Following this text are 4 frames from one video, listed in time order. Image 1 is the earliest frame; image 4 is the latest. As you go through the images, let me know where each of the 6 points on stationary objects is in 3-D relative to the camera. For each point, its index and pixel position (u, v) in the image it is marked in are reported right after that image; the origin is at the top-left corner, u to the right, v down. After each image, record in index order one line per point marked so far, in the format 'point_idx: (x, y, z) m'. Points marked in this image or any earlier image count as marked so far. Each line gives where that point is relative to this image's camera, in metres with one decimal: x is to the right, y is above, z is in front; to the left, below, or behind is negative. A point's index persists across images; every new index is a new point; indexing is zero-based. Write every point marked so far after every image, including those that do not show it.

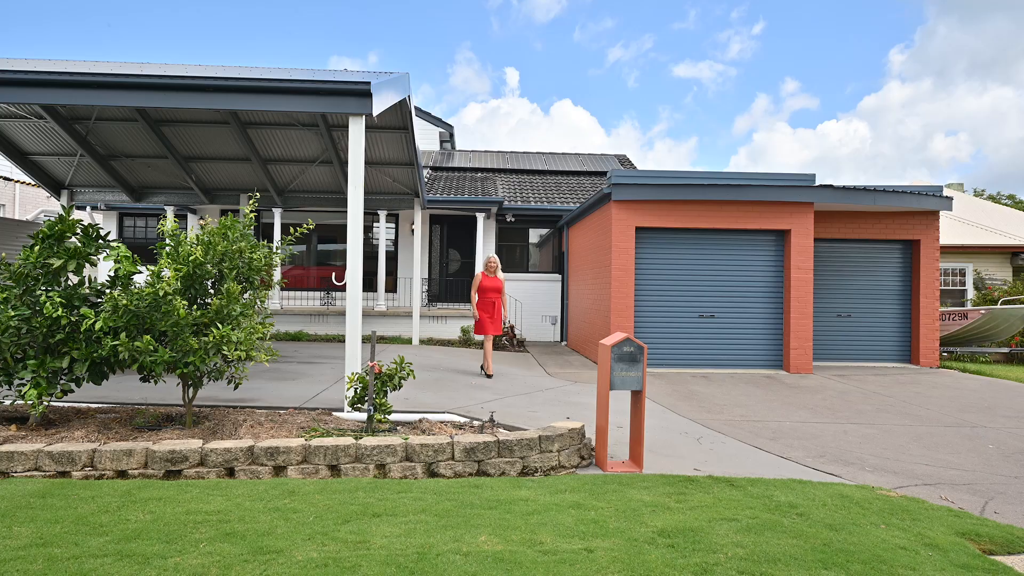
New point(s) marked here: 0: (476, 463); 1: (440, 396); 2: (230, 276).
0: (-0.2, -1.1, +4.1) m
1: (-0.8, -1.2, +6.9) m
2: (-2.1, +0.1, +4.7) m
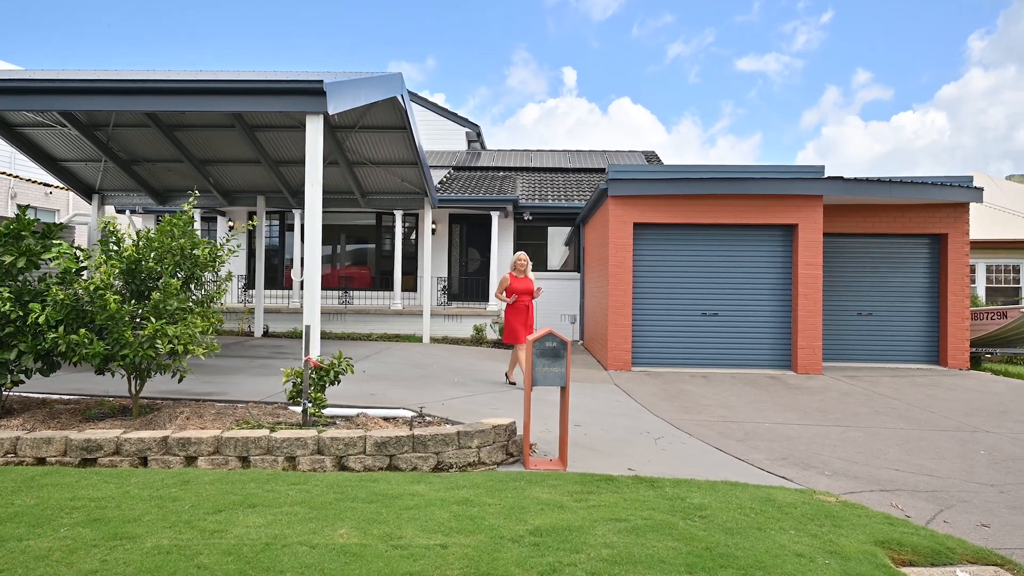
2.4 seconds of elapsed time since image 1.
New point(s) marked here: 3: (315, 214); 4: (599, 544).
0: (-0.8, -1.1, +4.1) m
1: (-1.1, -1.1, +6.9) m
2: (-2.6, +0.1, +4.8) m
3: (-1.8, +0.7, +6.0) m
4: (+0.4, -1.2, +3.0) m
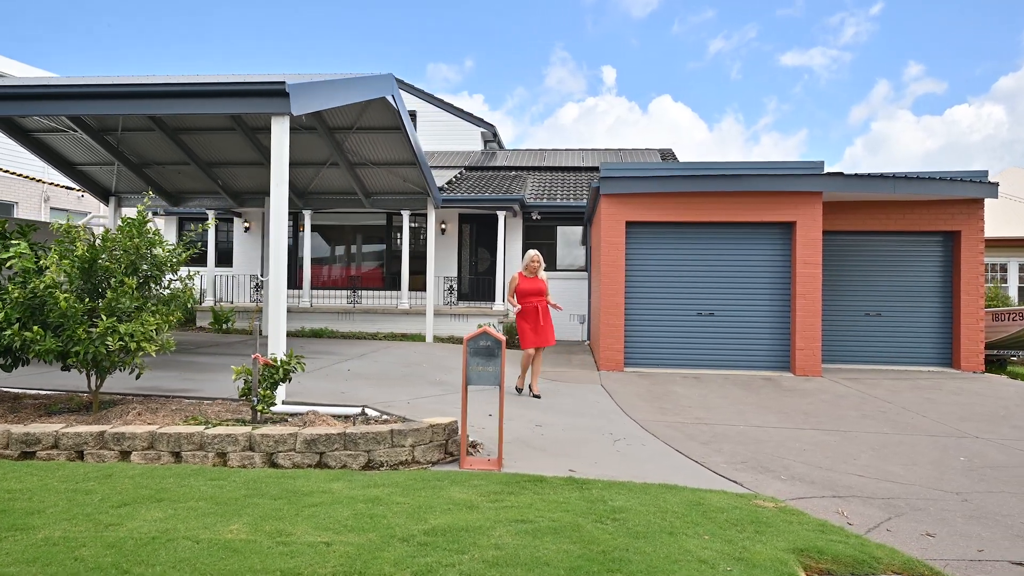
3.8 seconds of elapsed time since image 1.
0: (-1.2, -1.1, +4.1) m
1: (-1.4, -1.1, +7.0) m
2: (-3.0, +0.1, +5.0) m
3: (-2.2, +0.7, +6.0) m
4: (-0.1, -1.2, +3.0) m
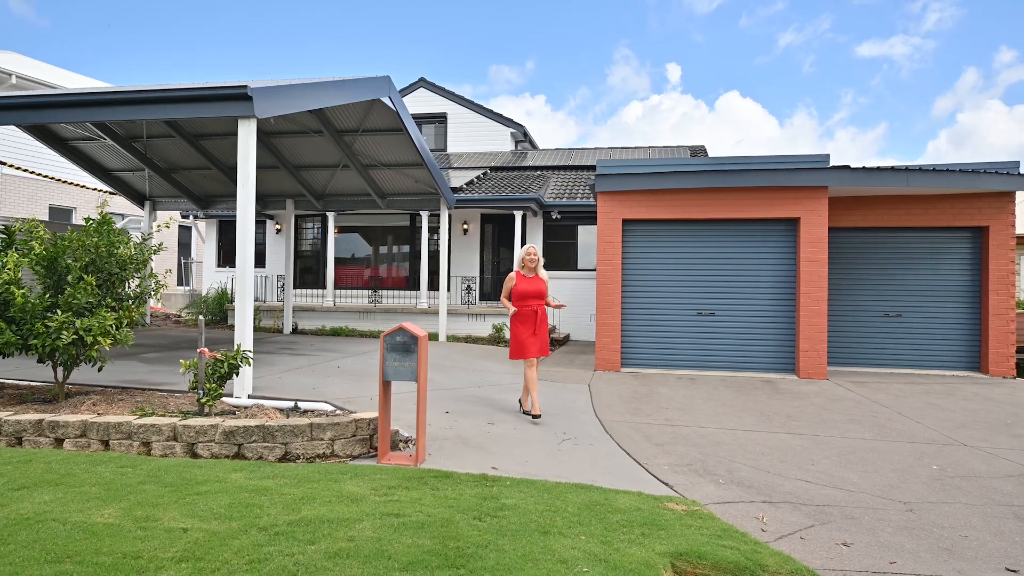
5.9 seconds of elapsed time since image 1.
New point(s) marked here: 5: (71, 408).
0: (-1.8, -1.0, +4.2) m
1: (-1.7, -1.1, +7.1) m
2: (-3.4, +0.2, +5.2) m
3: (-2.5, +0.7, +6.2) m
4: (-0.8, -1.2, +3.0) m
5: (-3.3, -0.9, +4.9) m
